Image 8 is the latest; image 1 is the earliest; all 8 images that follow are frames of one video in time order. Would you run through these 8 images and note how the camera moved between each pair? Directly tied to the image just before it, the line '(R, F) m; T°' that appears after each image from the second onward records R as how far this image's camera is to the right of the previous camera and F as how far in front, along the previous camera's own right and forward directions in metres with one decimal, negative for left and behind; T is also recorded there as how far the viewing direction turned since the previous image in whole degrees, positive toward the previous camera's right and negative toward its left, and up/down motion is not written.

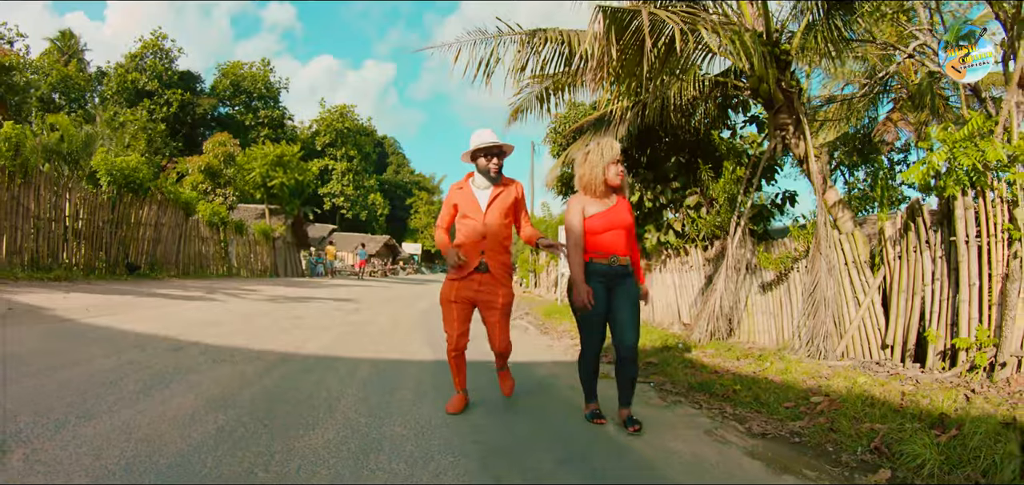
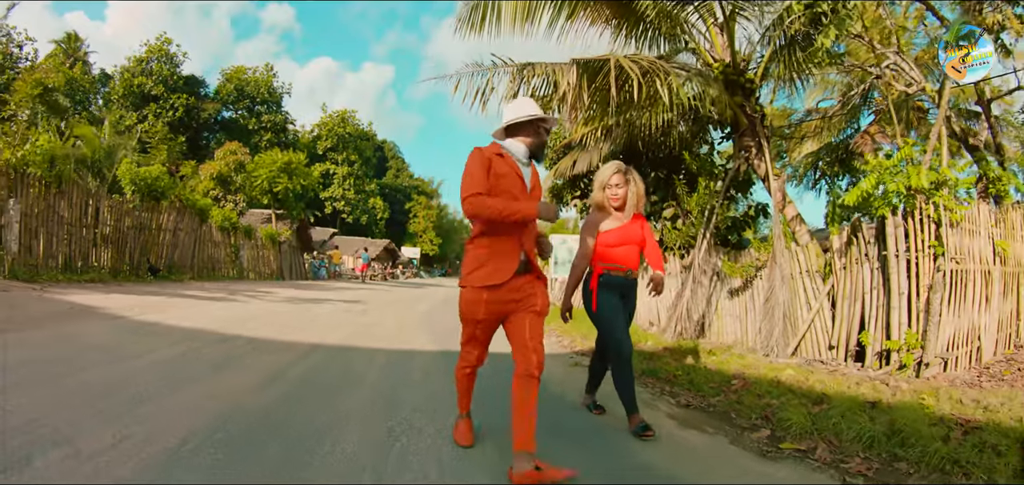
(+0.1, -0.9) m; 0°
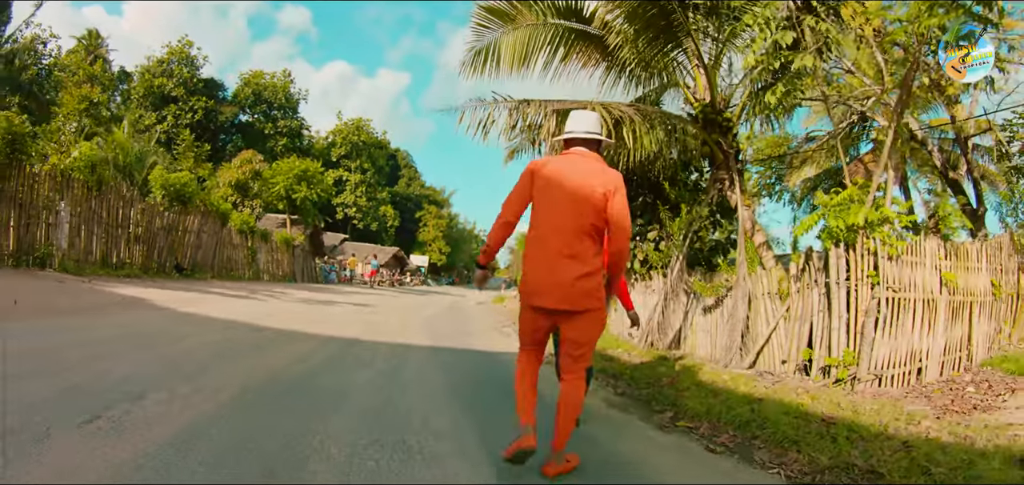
(+0.2, -1.0) m; -1°
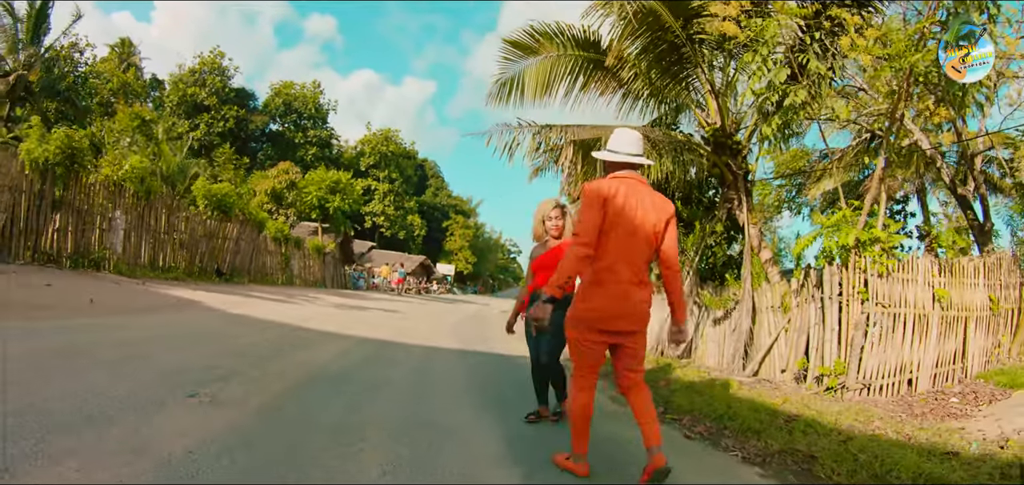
(+0.1, -0.7) m; -2°
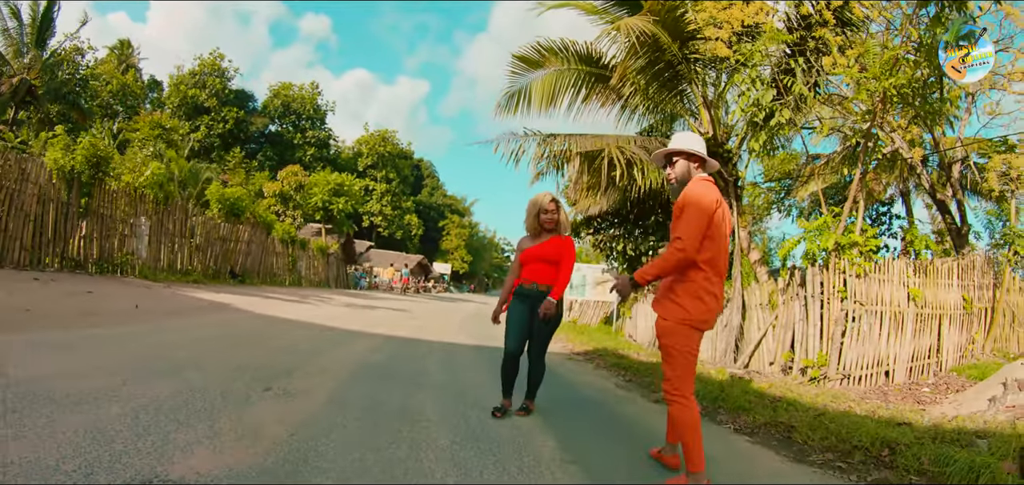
(-0.2, -0.7) m; 0°
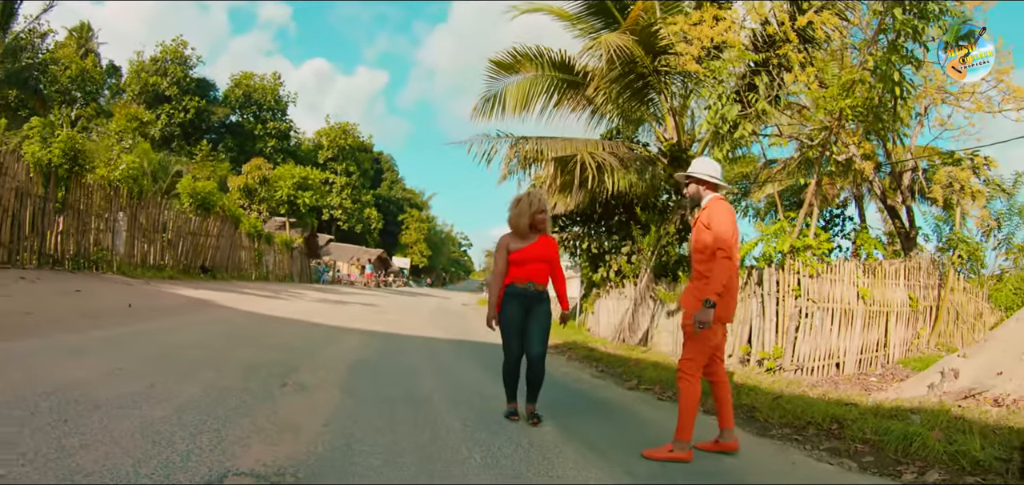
(-0.3, -0.4) m; +3°
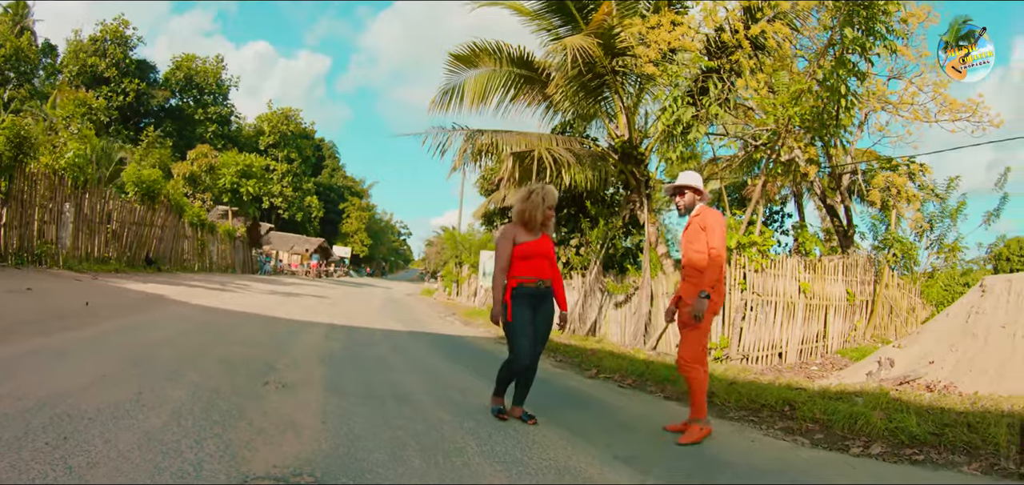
(-0.2, -0.2) m; +5°
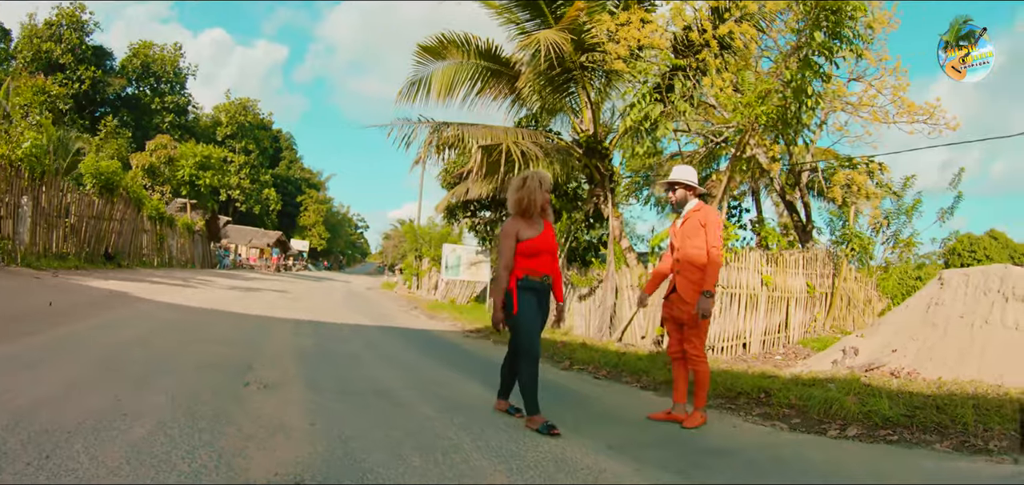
(-0.2, -0.1) m; +3°
